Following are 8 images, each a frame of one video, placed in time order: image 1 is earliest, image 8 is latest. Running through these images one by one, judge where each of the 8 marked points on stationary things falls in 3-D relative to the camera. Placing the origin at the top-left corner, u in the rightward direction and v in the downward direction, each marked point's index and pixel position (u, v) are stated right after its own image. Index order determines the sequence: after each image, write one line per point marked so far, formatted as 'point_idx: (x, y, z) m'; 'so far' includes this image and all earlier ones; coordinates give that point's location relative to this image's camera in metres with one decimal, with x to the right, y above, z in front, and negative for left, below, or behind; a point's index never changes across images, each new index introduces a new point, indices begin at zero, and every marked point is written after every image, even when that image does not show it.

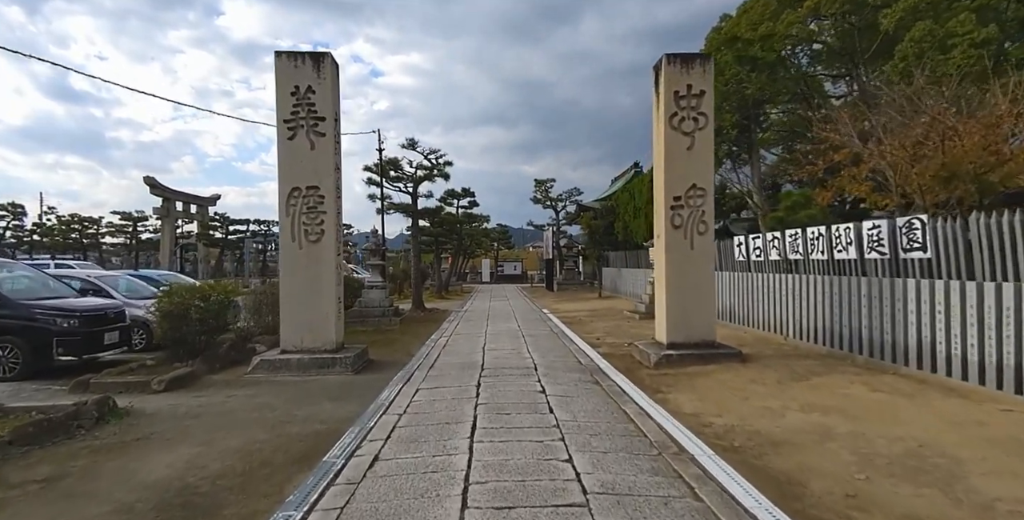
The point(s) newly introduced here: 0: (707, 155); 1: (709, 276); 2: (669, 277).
0: (+2.7, +1.4, +6.6) m
1: (+2.7, -0.2, +6.7) m
2: (+2.1, -0.2, +6.7) m
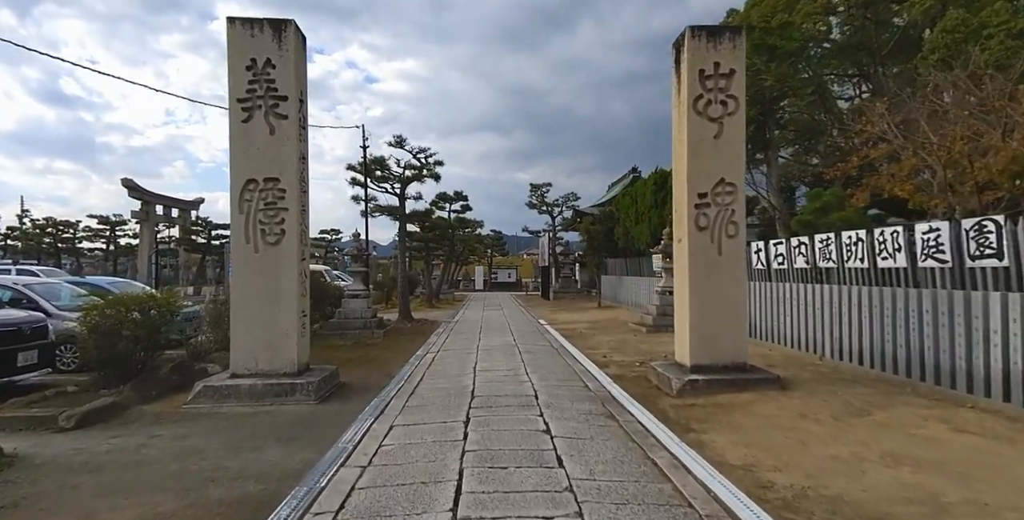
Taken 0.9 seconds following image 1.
0: (+2.6, +1.3, +5.7) m
1: (+2.6, -0.3, +5.6) m
2: (+2.1, -0.3, +5.6) m
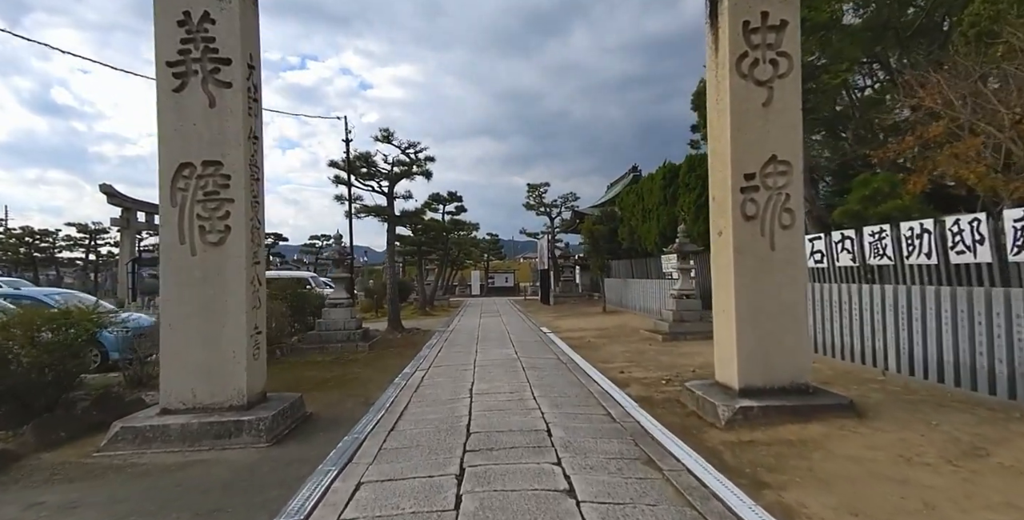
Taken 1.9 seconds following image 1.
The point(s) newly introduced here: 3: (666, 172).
0: (+2.6, +1.4, +4.6) m
1: (+2.7, -0.3, +4.5) m
2: (+2.1, -0.3, +4.5) m
3: (+4.4, +2.5, +13.7) m
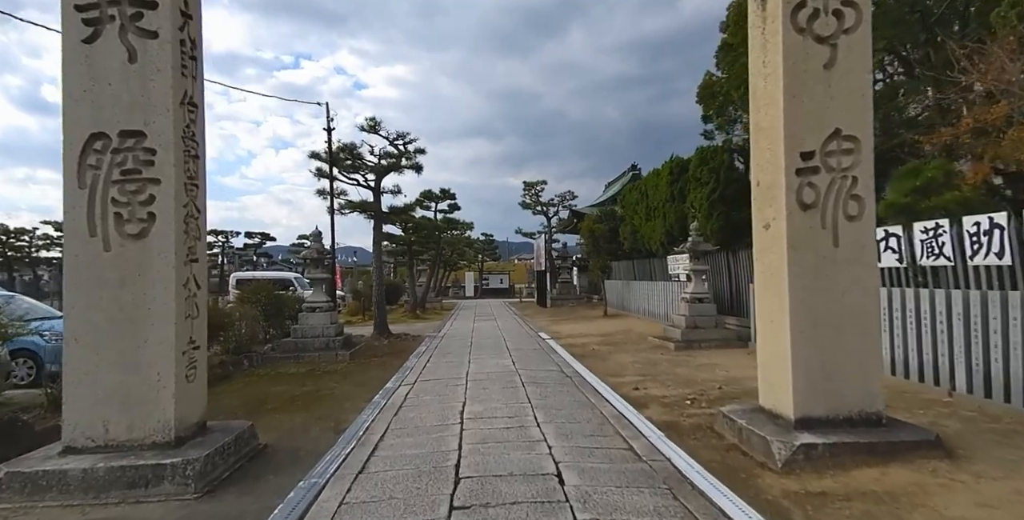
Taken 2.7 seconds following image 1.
0: (+2.6, +1.4, +3.7) m
1: (+2.7, -0.3, +3.7) m
2: (+2.1, -0.3, +3.6) m
3: (+4.3, +2.5, +12.8) m
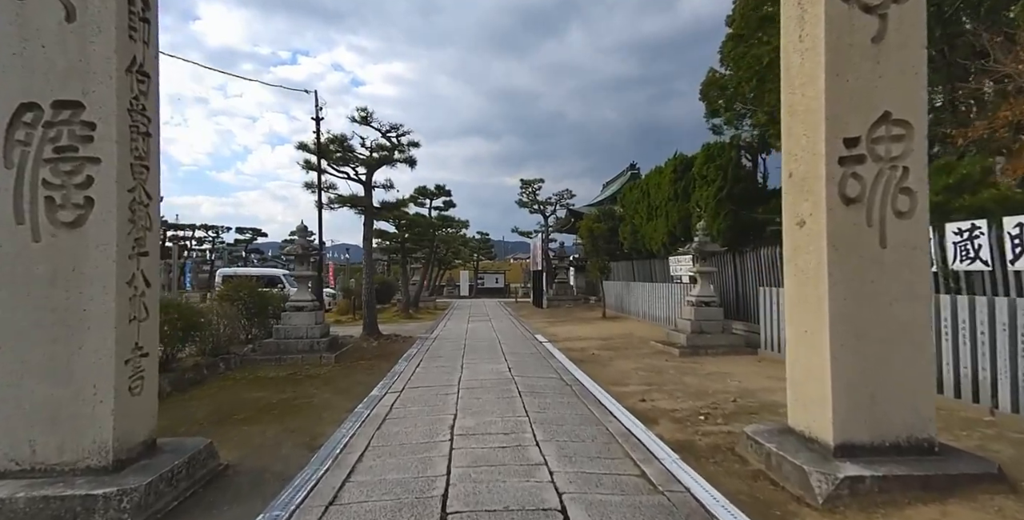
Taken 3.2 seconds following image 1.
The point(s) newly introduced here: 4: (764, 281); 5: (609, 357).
0: (+2.6, +1.4, +3.2) m
1: (+2.7, -0.3, +3.2) m
2: (+2.1, -0.3, +3.2) m
3: (+4.2, +2.4, +12.4) m
4: (+4.5, -0.4, +8.7) m
5: (+1.7, -1.7, +8.6) m
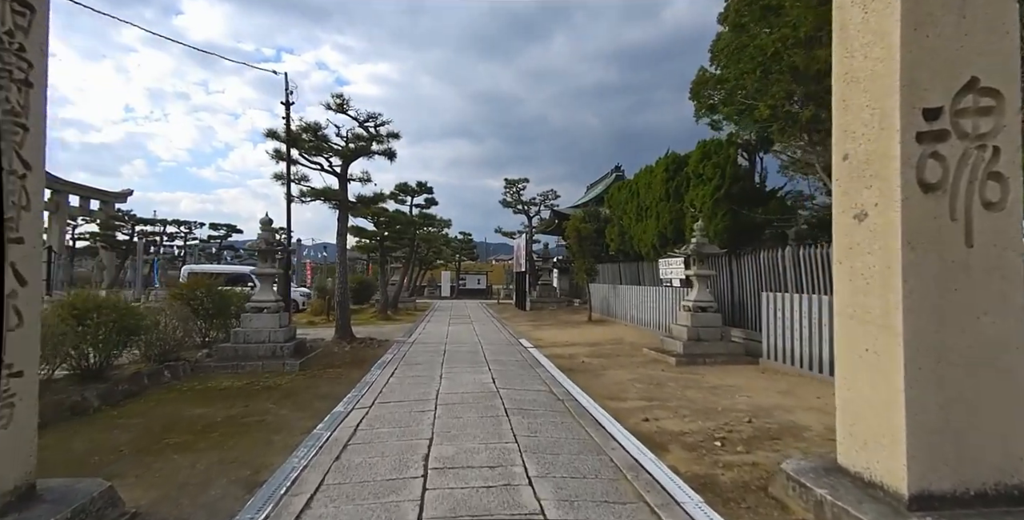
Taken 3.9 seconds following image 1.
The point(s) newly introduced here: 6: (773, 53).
0: (+2.6, +1.3, +2.6) m
1: (+2.6, -0.3, +2.6) m
2: (+2.1, -0.3, +2.5) m
3: (+3.9, +2.4, +11.8) m
4: (+4.3, -0.4, +8.2) m
5: (+1.5, -1.7, +8.0) m
6: (+3.9, +3.1, +7.3) m
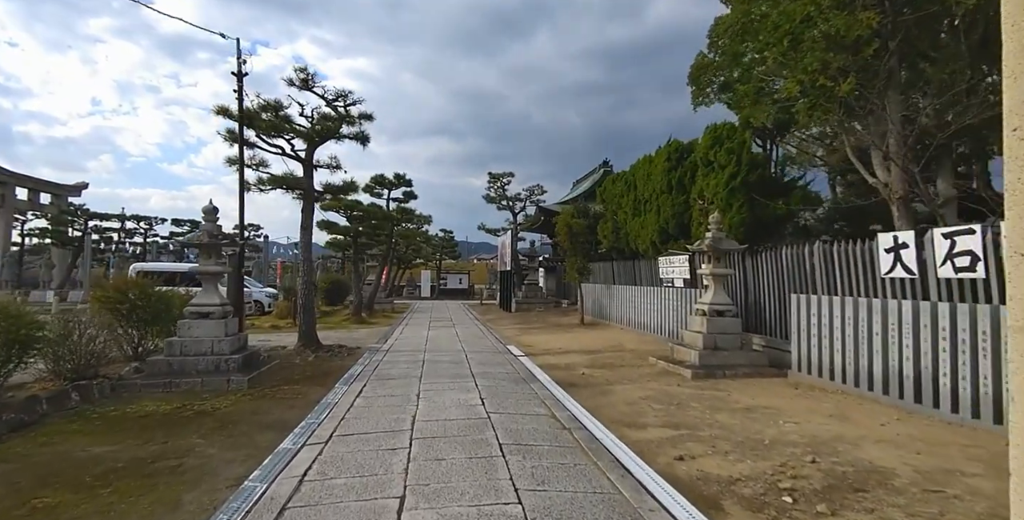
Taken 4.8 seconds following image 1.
0: (+2.7, +1.4, +1.6) m
1: (+2.7, -0.3, +1.5) m
2: (+2.1, -0.3, +1.5) m
3: (+3.6, +2.4, +10.8) m
4: (+4.1, -0.4, +7.2) m
5: (+1.3, -1.7, +6.9) m
6: (+3.8, +3.2, +6.4) m
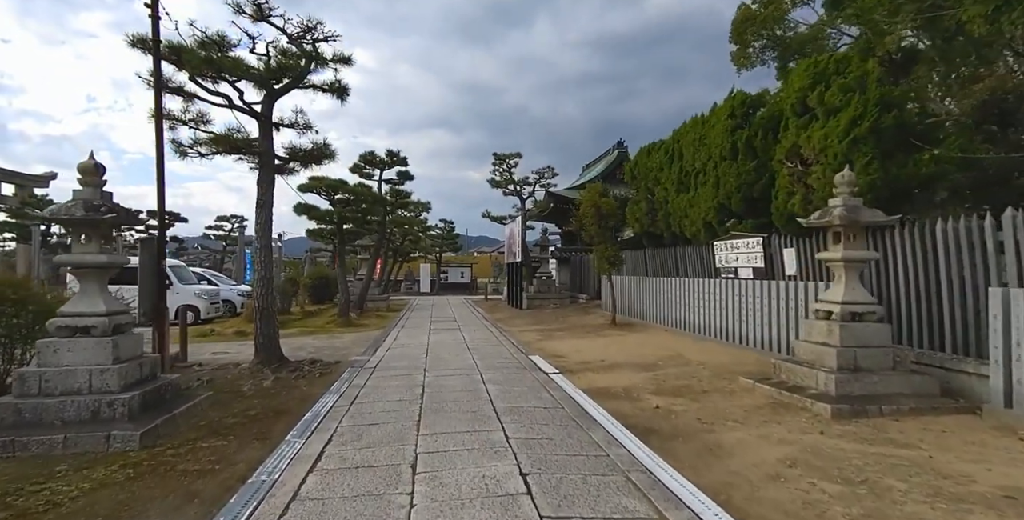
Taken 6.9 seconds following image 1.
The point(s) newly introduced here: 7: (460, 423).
0: (+3.1, +1.5, -0.8) m
1: (+3.1, -0.1, -0.8) m
2: (+2.6, -0.1, -0.9) m
3: (+4.0, +2.7, +8.4) m
4: (+4.5, -0.2, +4.9) m
5: (+1.7, -1.5, +4.6) m
6: (+4.2, +3.4, +4.0) m
7: (-0.5, -1.5, +4.3) m
